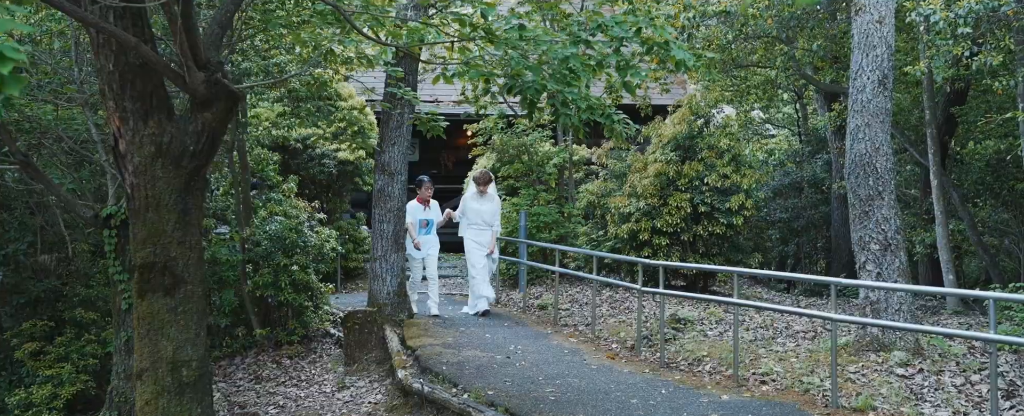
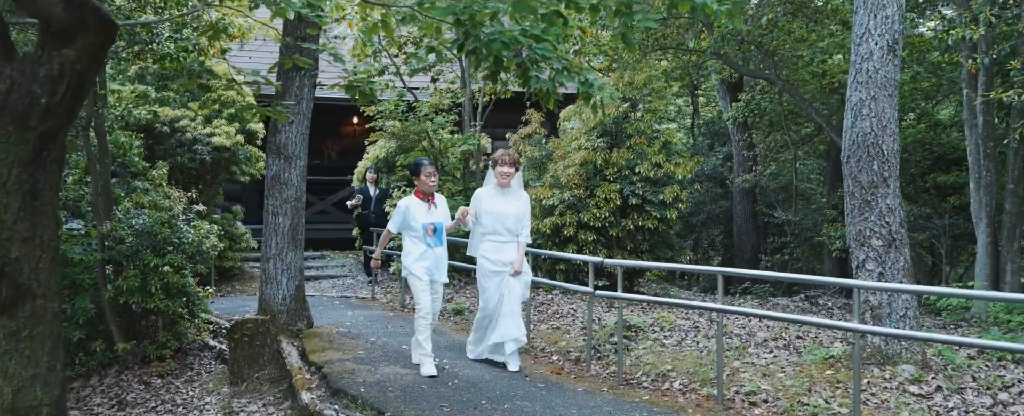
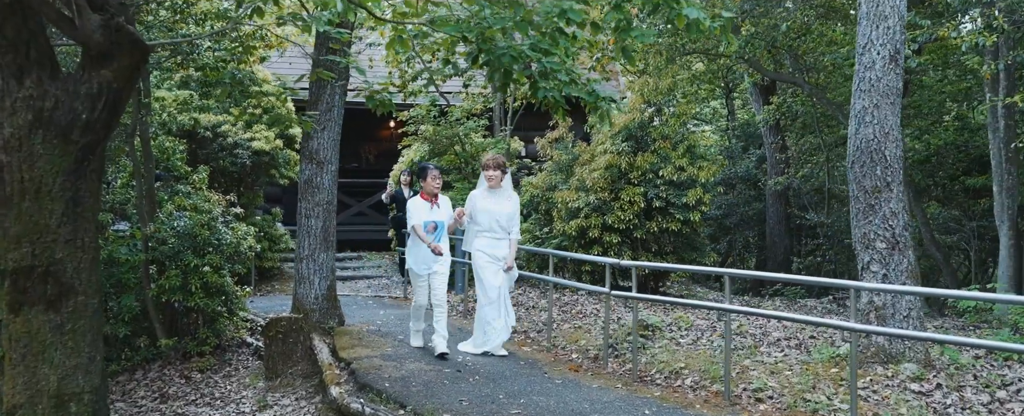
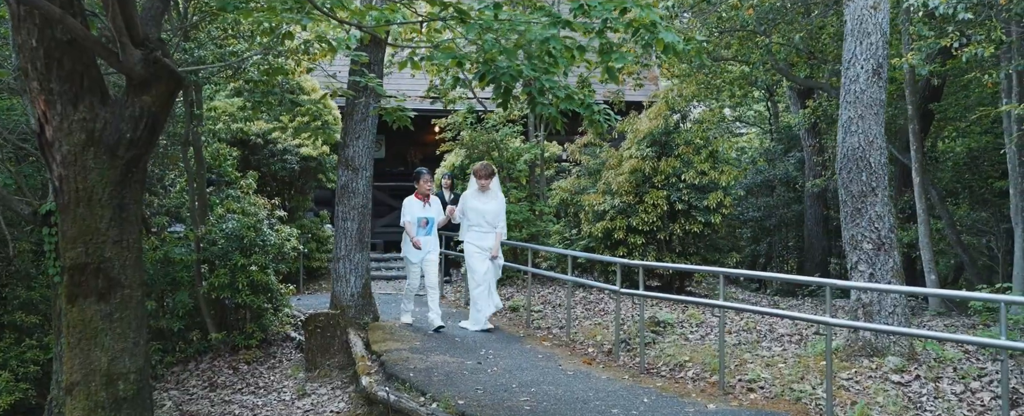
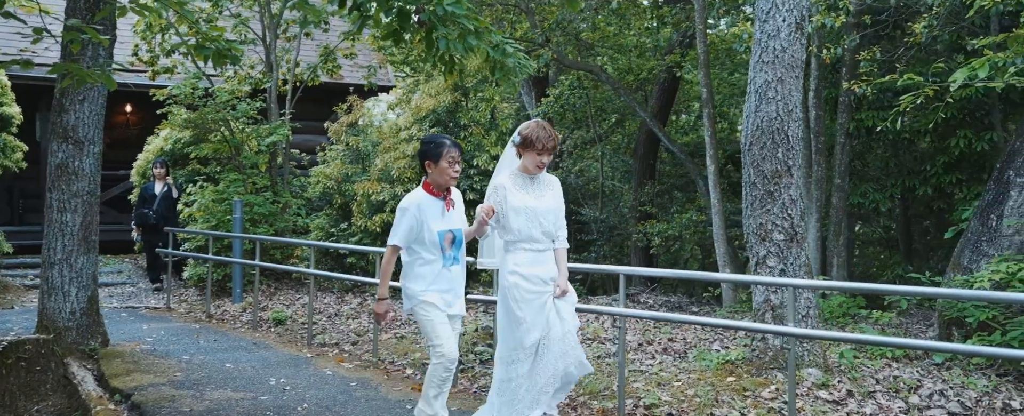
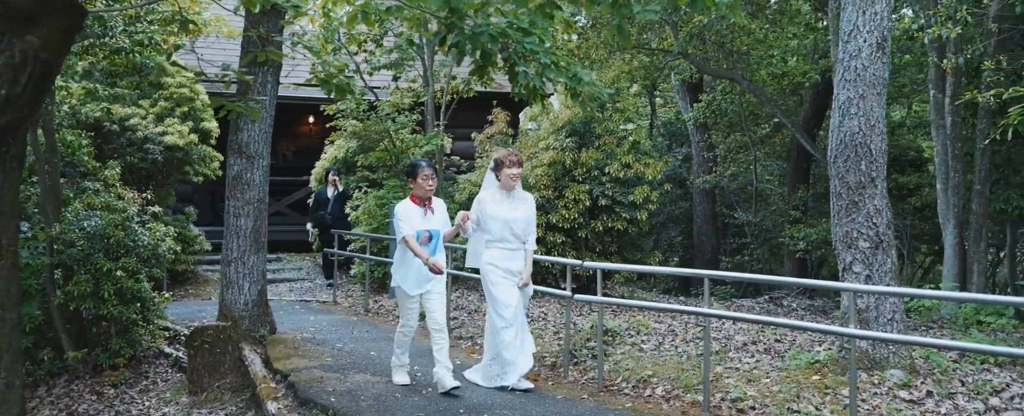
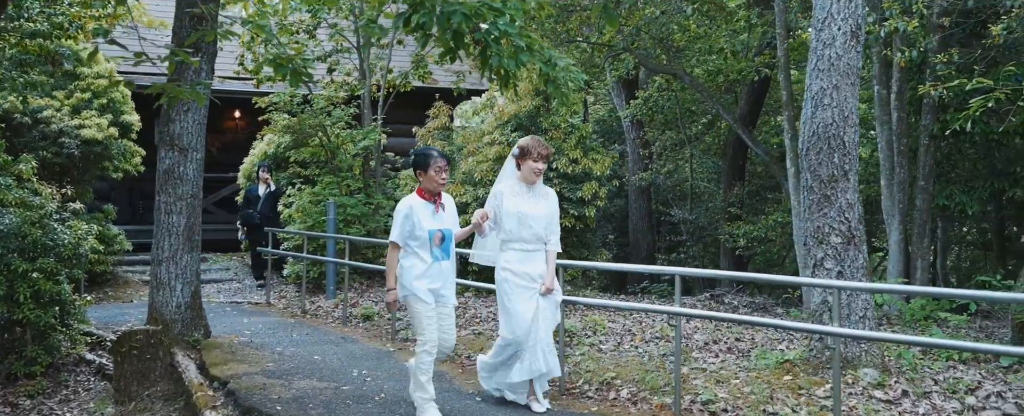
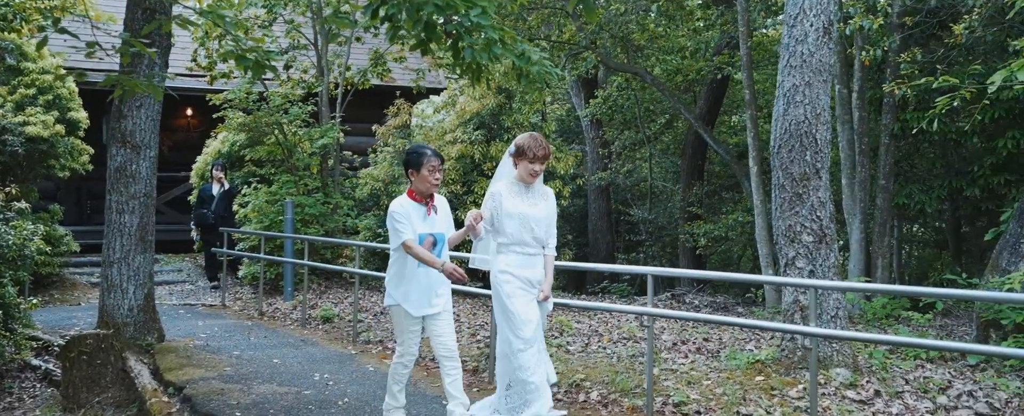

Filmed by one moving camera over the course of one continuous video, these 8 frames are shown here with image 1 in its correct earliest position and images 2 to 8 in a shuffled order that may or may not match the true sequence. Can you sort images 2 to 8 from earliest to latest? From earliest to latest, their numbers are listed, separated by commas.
4, 3, 2, 6, 7, 8, 5
